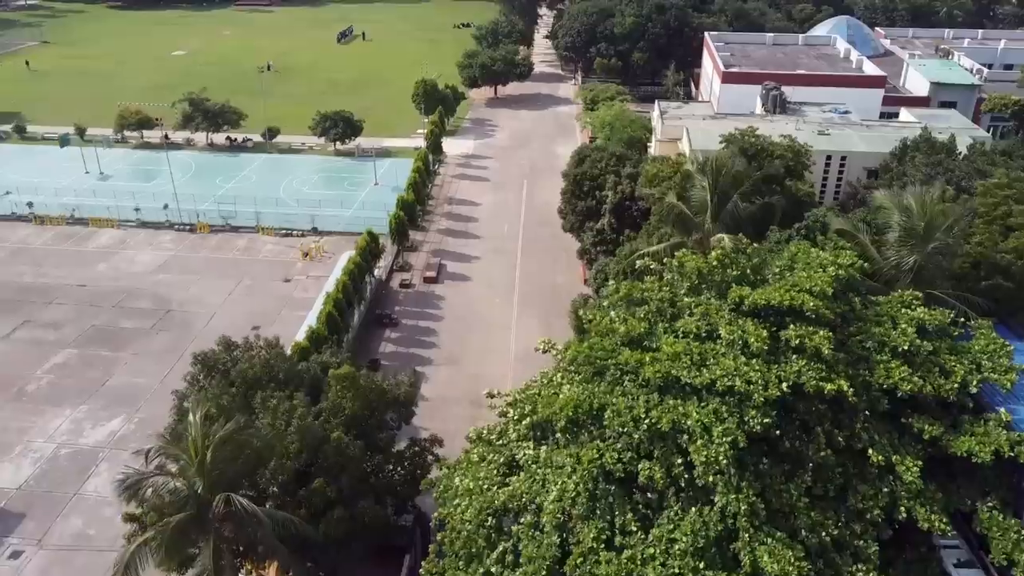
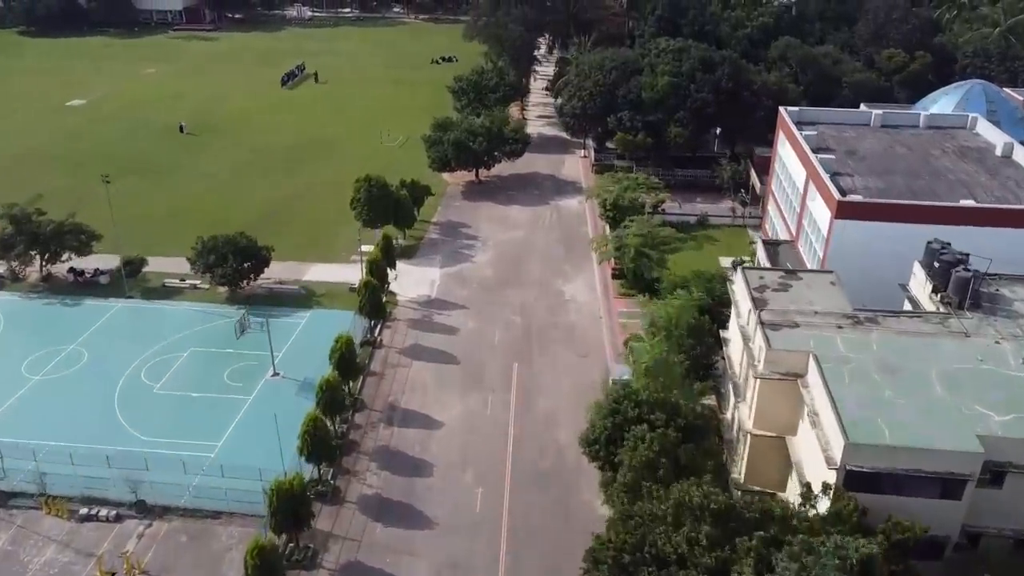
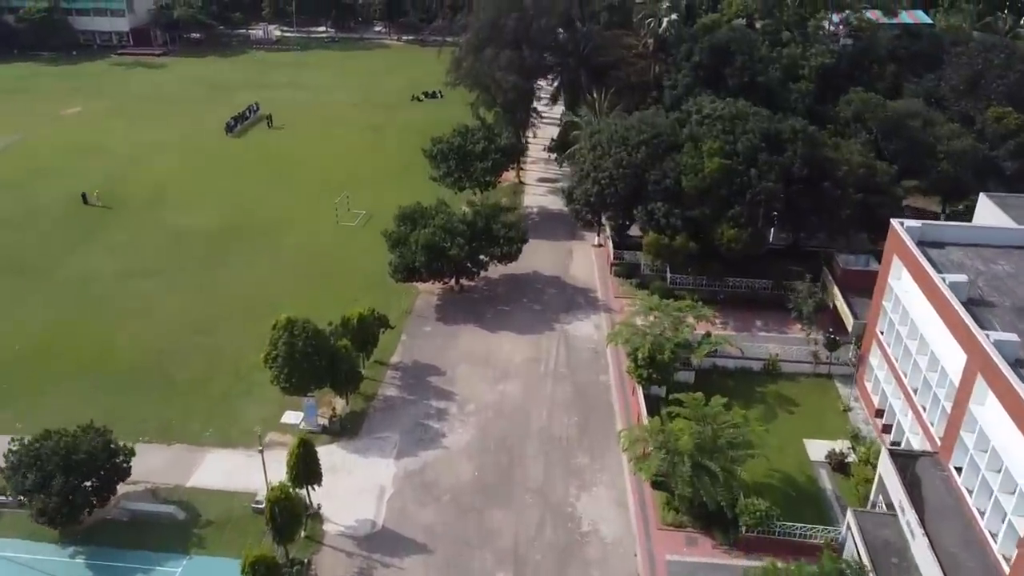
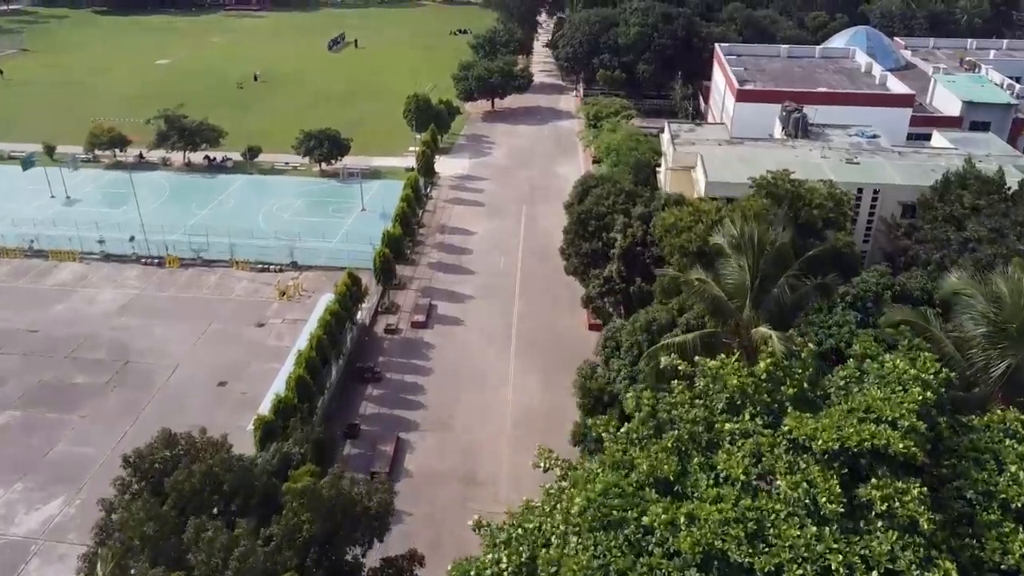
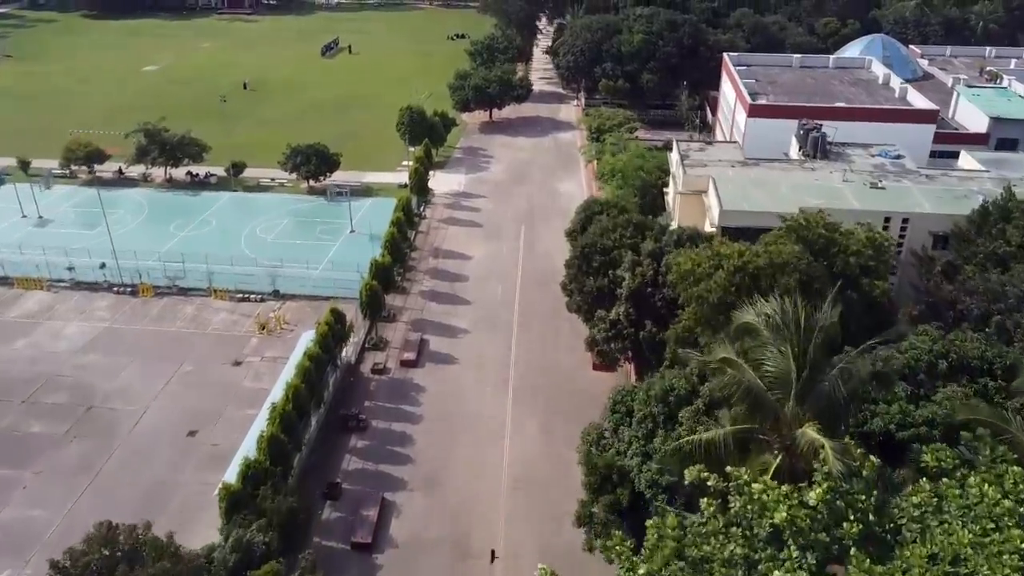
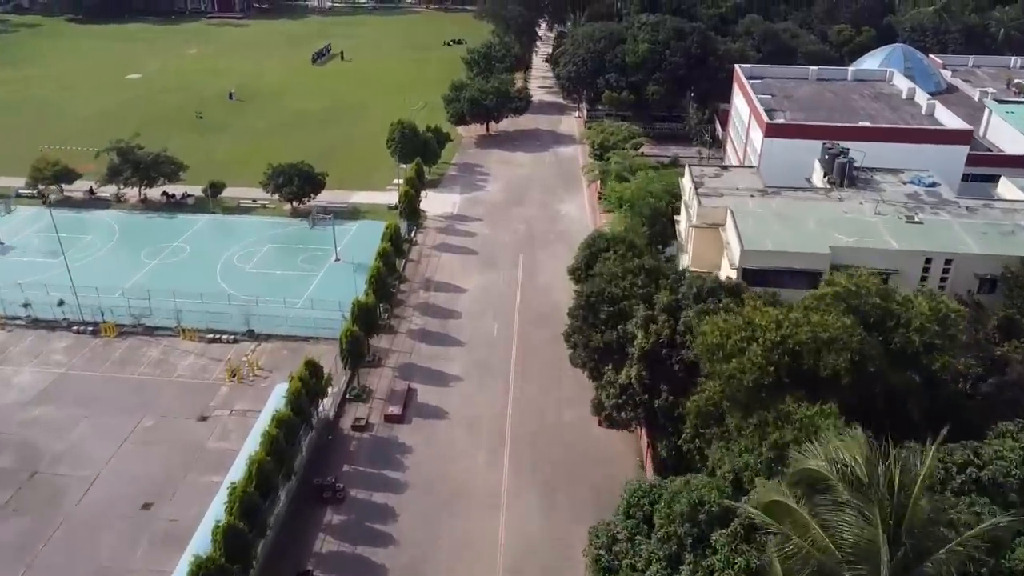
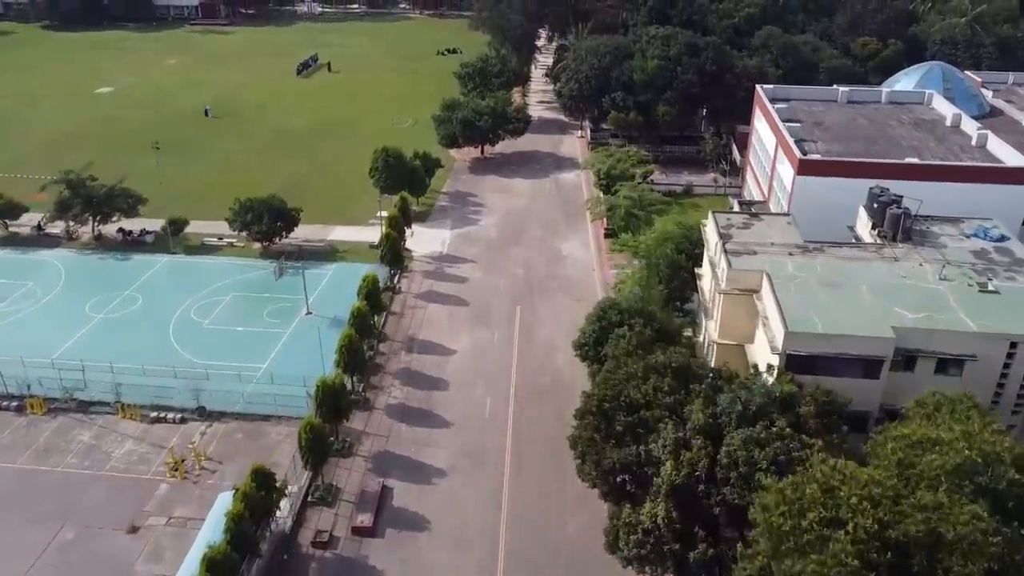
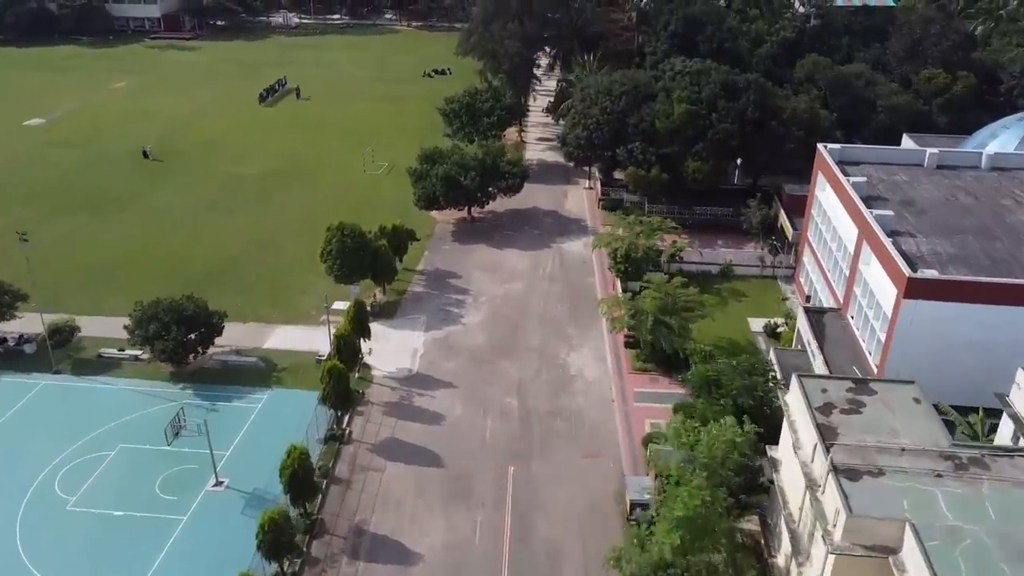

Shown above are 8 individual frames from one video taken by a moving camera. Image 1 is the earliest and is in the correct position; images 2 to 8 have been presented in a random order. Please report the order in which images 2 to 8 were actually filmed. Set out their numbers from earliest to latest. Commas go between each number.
4, 5, 6, 7, 2, 8, 3
